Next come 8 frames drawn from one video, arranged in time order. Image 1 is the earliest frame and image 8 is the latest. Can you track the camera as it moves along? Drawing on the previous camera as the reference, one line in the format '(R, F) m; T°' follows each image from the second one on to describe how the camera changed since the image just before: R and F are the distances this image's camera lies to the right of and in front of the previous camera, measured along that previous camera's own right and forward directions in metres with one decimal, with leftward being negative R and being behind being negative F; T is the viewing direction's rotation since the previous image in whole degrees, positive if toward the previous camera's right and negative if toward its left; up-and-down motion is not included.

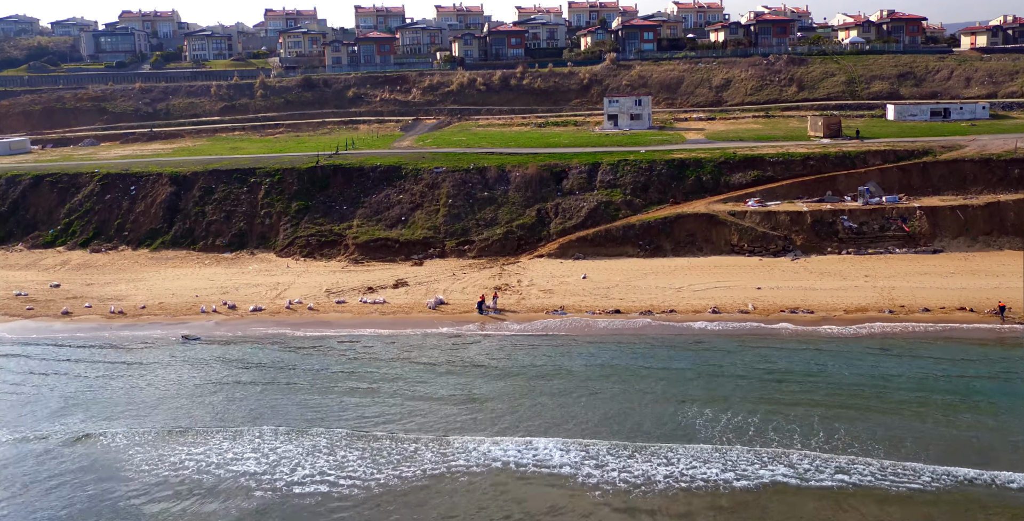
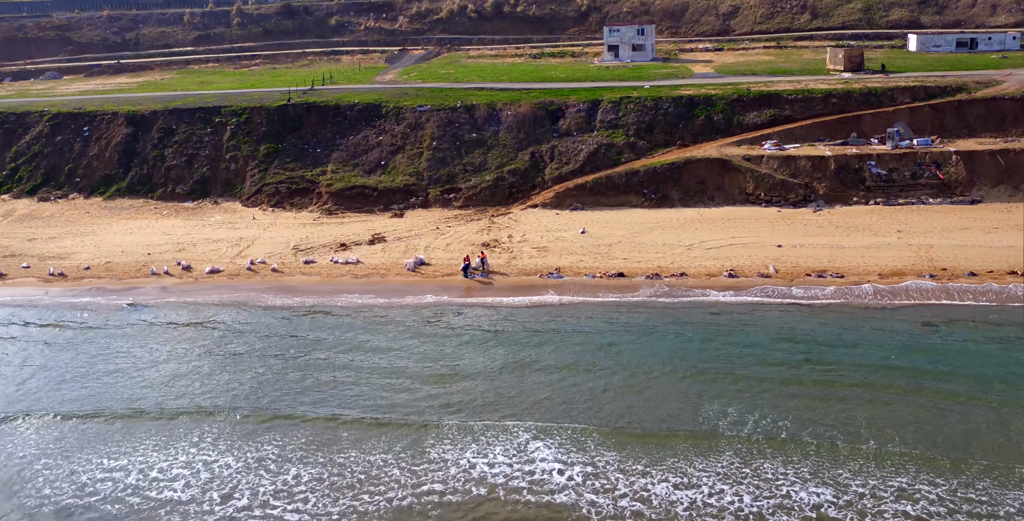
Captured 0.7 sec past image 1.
(+0.2, +3.2) m; 0°
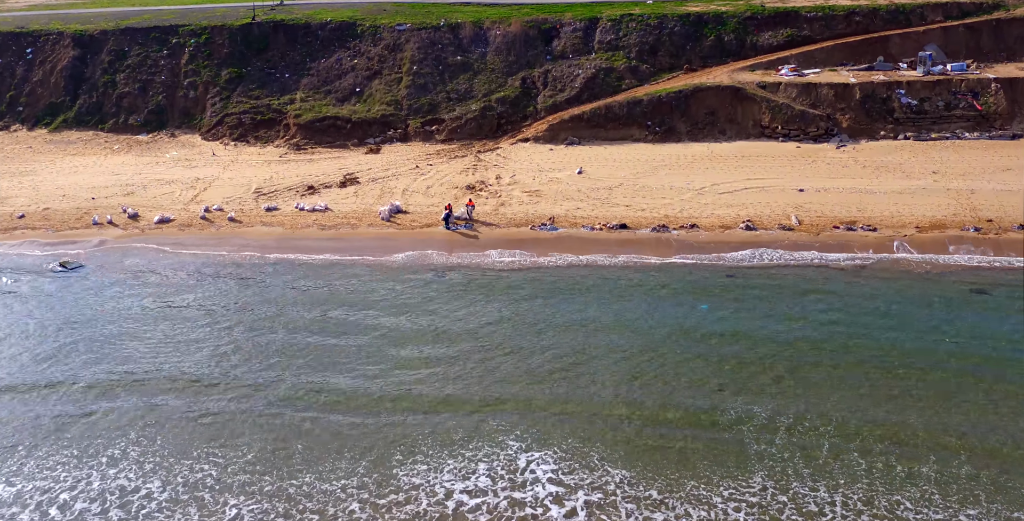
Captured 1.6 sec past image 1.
(+0.1, +2.7) m; +1°
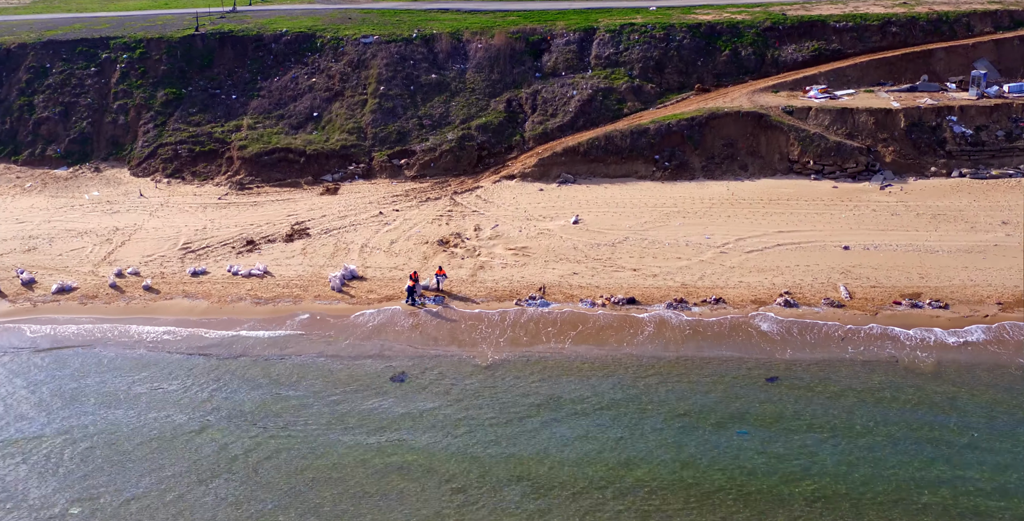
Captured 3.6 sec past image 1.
(+0.2, +4.1) m; +1°
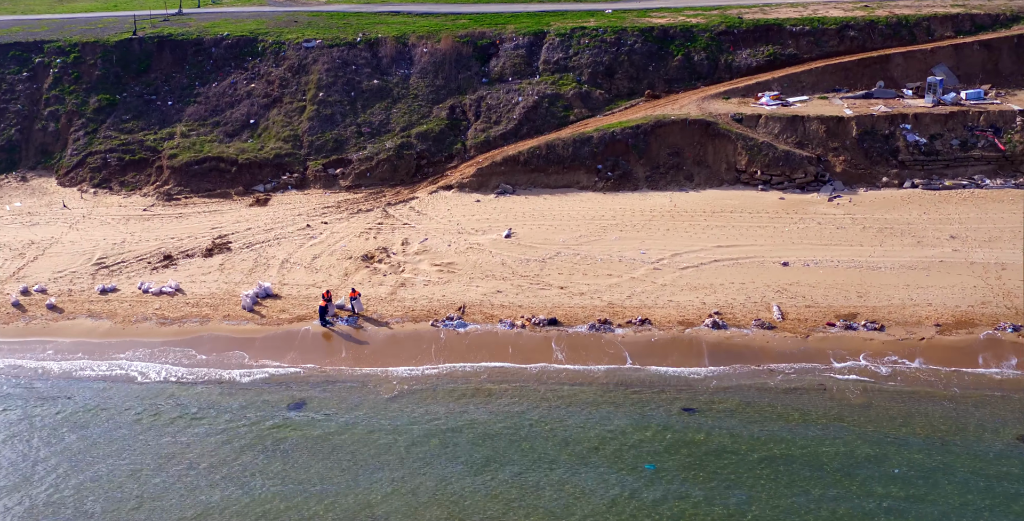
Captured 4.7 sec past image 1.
(+1.6, +0.8) m; 0°
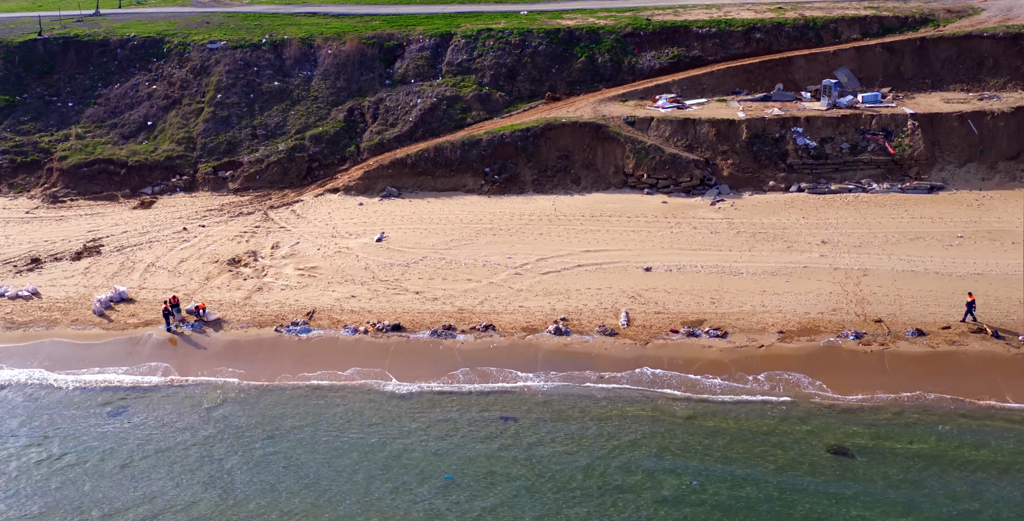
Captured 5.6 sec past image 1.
(+3.1, +0.2) m; 0°
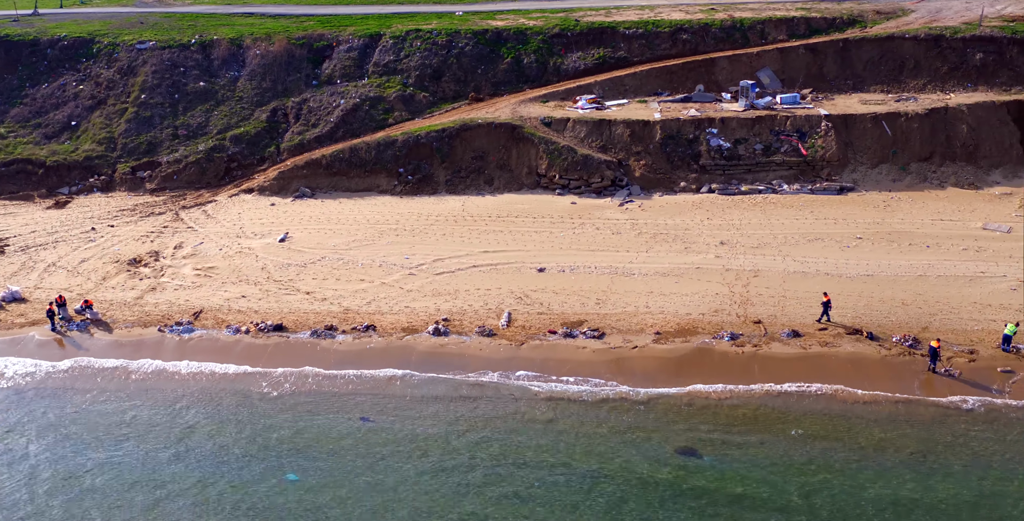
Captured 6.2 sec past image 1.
(+2.3, 0.0) m; 0°
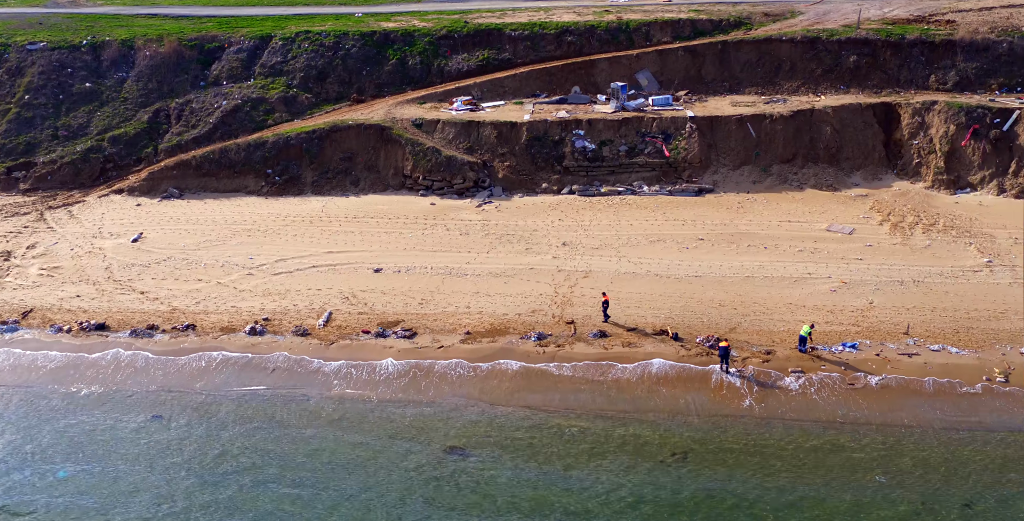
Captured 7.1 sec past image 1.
(+3.6, -0.2) m; 0°
